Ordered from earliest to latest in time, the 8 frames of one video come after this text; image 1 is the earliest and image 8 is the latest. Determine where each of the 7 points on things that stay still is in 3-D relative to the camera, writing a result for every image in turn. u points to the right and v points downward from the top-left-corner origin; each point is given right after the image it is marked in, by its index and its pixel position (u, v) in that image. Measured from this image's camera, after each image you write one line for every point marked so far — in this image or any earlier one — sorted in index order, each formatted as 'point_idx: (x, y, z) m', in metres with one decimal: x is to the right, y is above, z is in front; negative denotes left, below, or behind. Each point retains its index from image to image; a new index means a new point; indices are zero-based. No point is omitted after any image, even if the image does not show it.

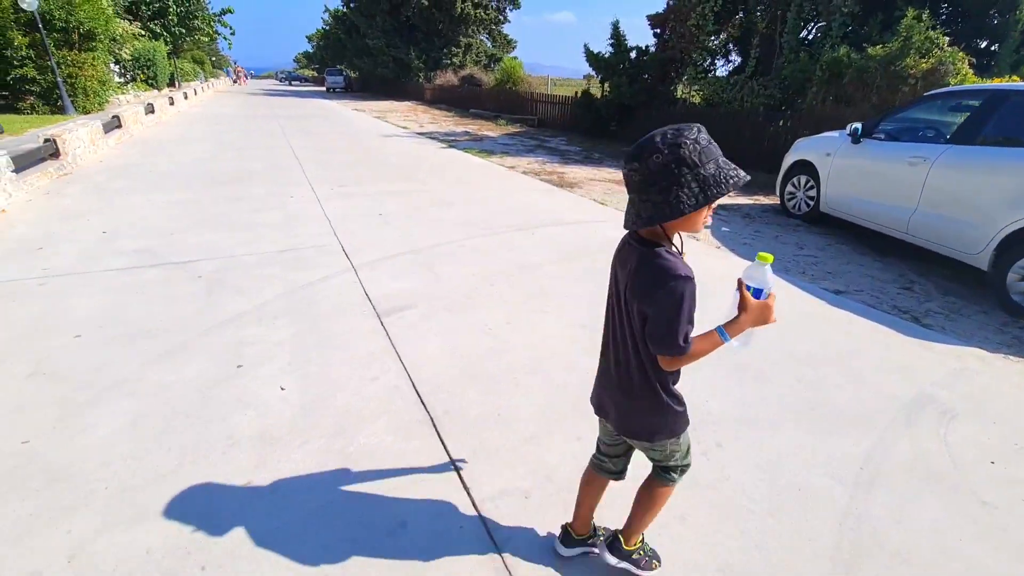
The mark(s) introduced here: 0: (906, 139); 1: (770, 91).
0: (+3.6, +1.3, +4.8) m
1: (+4.7, +3.6, +9.8) m
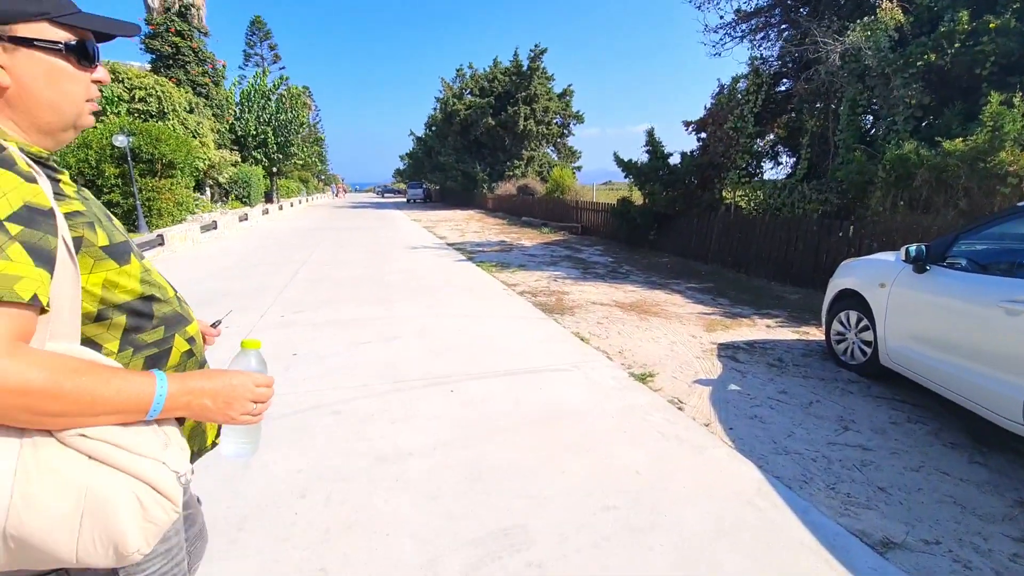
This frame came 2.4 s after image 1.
0: (+2.9, +0.1, +3.2) m
1: (+4.8, +1.4, +8.2) m
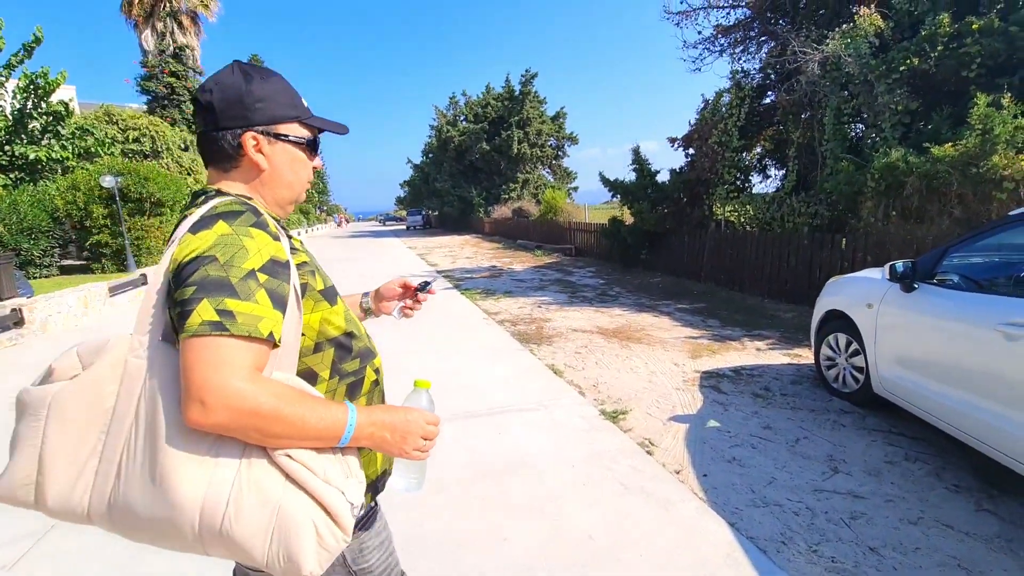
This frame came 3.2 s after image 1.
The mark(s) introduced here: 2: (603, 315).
0: (+2.6, 0.0, +2.8) m
1: (+4.5, +1.2, +7.9) m
2: (+1.3, -0.4, +7.5) m
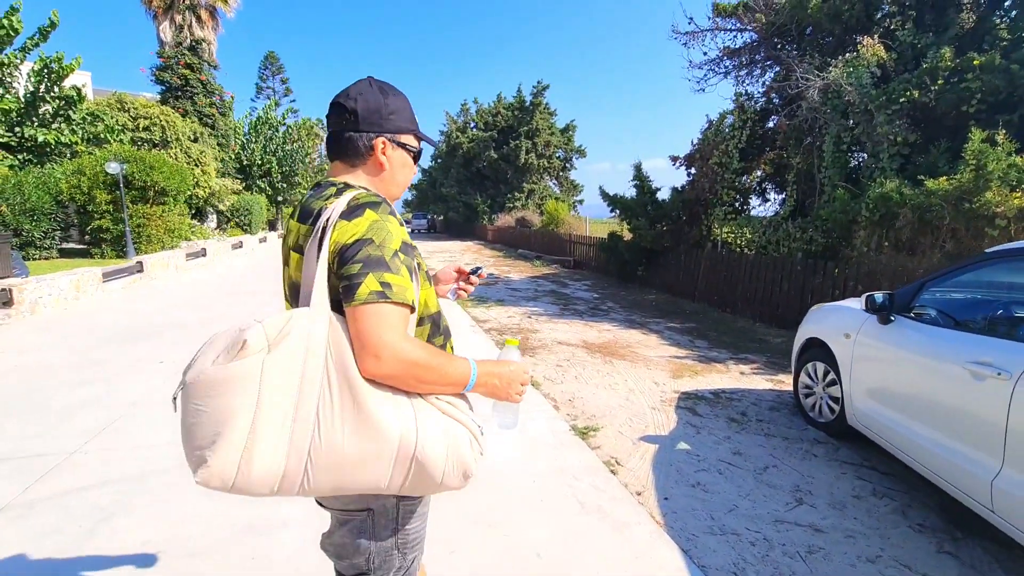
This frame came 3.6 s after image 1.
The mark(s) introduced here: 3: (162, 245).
0: (+2.4, -0.2, +2.8) m
1: (+4.4, +0.8, +7.9) m
2: (+1.1, -0.6, +7.4) m
3: (-9.7, +1.2, +14.7) m
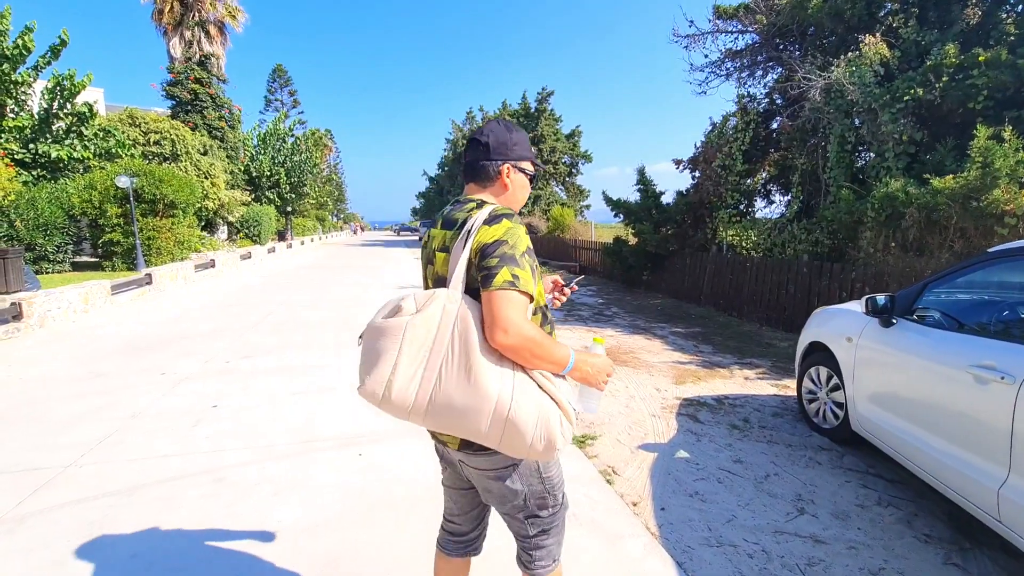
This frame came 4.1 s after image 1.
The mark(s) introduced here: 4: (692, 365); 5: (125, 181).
0: (+2.3, -0.2, +2.7) m
1: (+4.4, +0.8, +7.7) m
2: (+1.1, -0.7, +7.4) m
3: (-9.5, +0.9, +14.8) m
4: (+2.0, -0.9, +5.9) m
5: (-9.3, +2.6, +12.7) m
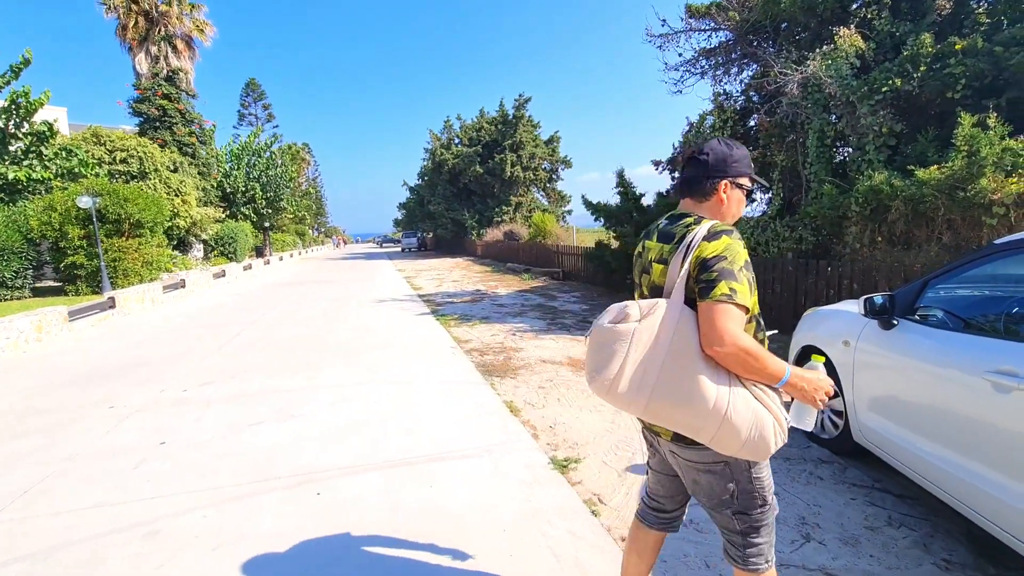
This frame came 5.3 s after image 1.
0: (+2.2, -0.2, +2.4) m
1: (+4.1, +0.8, +7.6) m
2: (+0.9, -0.7, +7.1) m
3: (-10.0, +0.2, +14.2) m
4: (+1.8, -0.9, +5.6) m
5: (-9.8, +2.0, +12.2) m
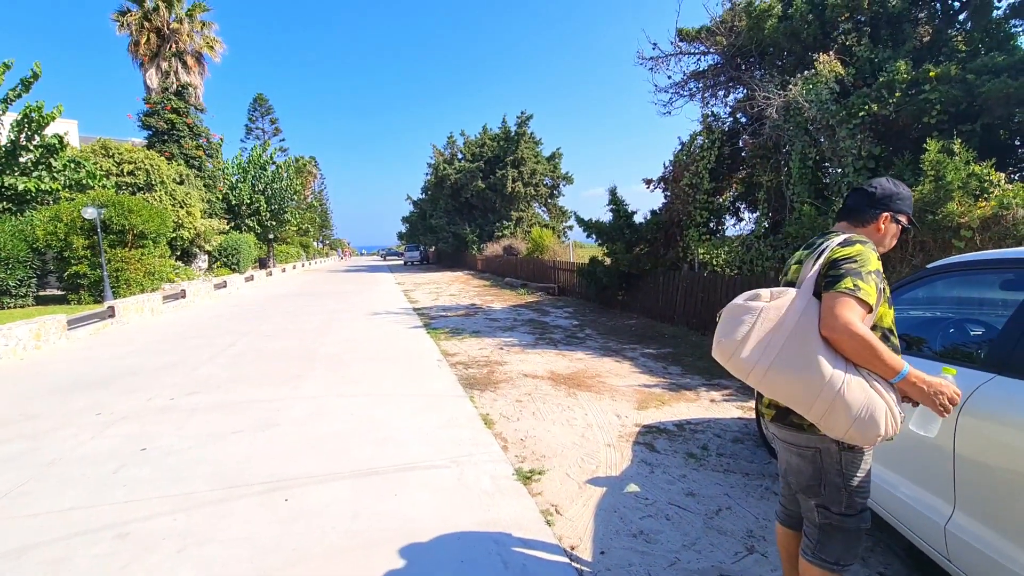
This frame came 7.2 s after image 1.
0: (+2.0, -0.3, +2.6) m
1: (+3.9, +0.5, +7.7) m
2: (+0.7, -1.0, +7.2) m
3: (-10.2, 0.0, +14.5) m
4: (+1.6, -1.1, +5.7) m
5: (-10.0, +1.8, +12.4) m
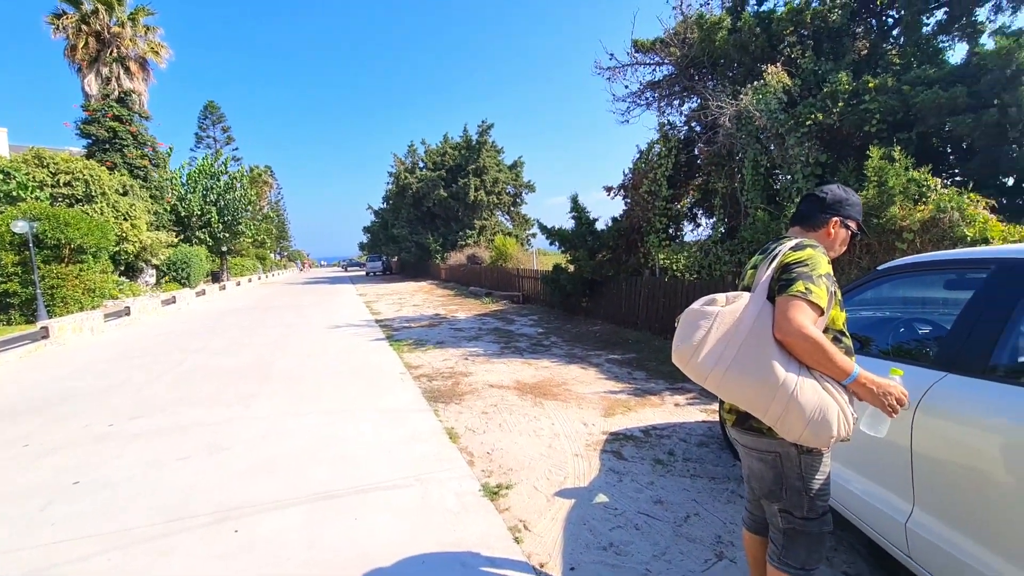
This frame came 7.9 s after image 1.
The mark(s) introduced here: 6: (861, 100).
0: (+1.8, -0.3, +2.6) m
1: (+3.4, +0.5, +7.9) m
2: (+0.2, -1.1, +7.1) m
3: (-11.1, -0.5, +13.7) m
4: (+1.2, -1.2, +5.7) m
5: (-10.8, +1.3, +11.7) m
6: (+4.4, +2.3, +6.6) m
